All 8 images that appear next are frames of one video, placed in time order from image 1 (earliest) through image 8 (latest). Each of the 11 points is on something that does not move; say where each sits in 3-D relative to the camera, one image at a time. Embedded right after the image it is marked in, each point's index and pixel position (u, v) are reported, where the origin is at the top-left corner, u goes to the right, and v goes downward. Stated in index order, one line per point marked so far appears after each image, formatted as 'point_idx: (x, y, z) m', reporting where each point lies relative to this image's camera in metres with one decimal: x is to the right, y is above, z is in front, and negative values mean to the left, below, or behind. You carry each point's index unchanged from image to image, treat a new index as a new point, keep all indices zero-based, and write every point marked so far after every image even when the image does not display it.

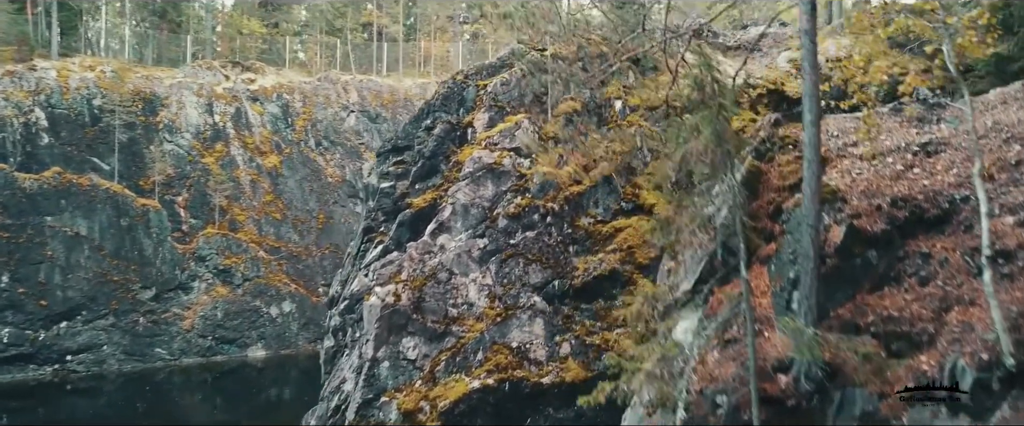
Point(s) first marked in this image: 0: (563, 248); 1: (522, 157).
0: (+1.0, -0.7, +14.1) m
1: (+0.3, +1.0, +14.9) m
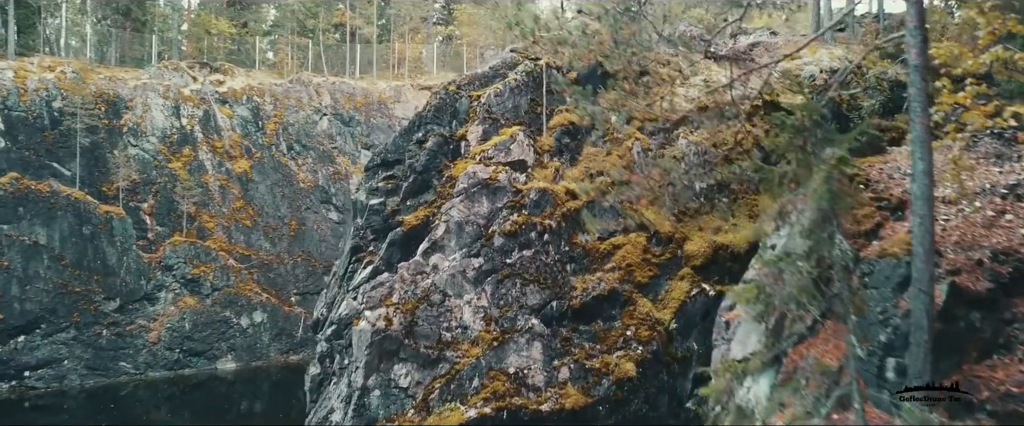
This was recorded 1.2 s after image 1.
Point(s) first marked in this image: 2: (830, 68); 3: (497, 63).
0: (+0.9, -1.0, +13.6) m
1: (+0.2, +0.7, +14.3) m
2: (+7.5, +3.4, +17.8) m
3: (-0.2, +3.2, +16.2) m
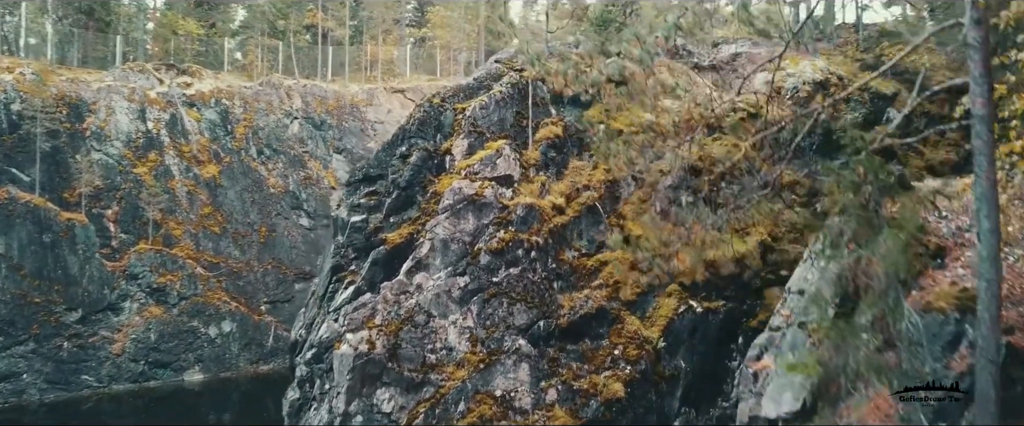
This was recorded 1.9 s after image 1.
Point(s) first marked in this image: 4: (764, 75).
0: (+0.6, -1.3, +13.2) m
1: (-0.1, +0.5, +13.9) m
2: (+7.1, +3.1, +17.7) m
3: (-0.6, +2.9, +15.8) m
4: (+6.1, +3.3, +18.3) m
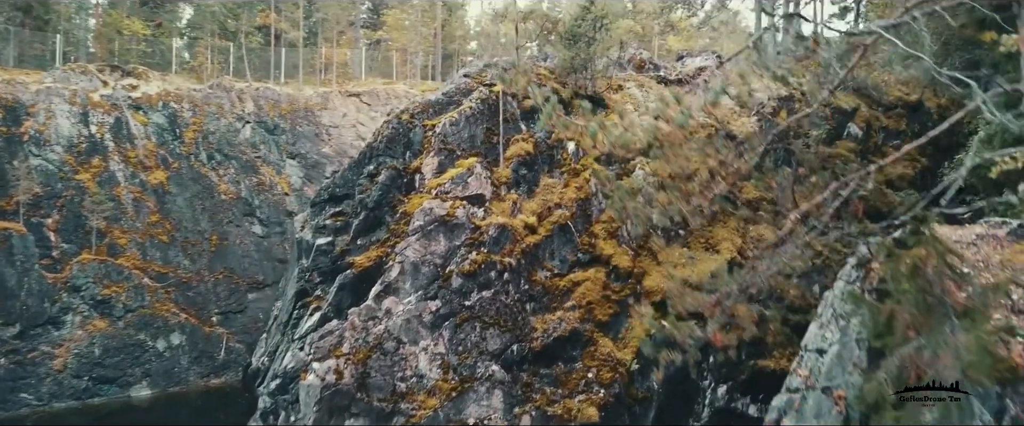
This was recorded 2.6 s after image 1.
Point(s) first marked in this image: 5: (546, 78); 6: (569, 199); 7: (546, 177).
0: (+0.1, -1.6, +12.9) m
1: (-0.6, +0.1, +13.6) m
2: (+6.3, +2.8, +17.8) m
3: (-1.3, +2.5, +15.4) m
4: (+5.3, +3.0, +18.3) m
5: (+0.8, +2.8, +15.8) m
6: (+1.1, +0.3, +14.0) m
7: (+0.7, +0.7, +14.4) m
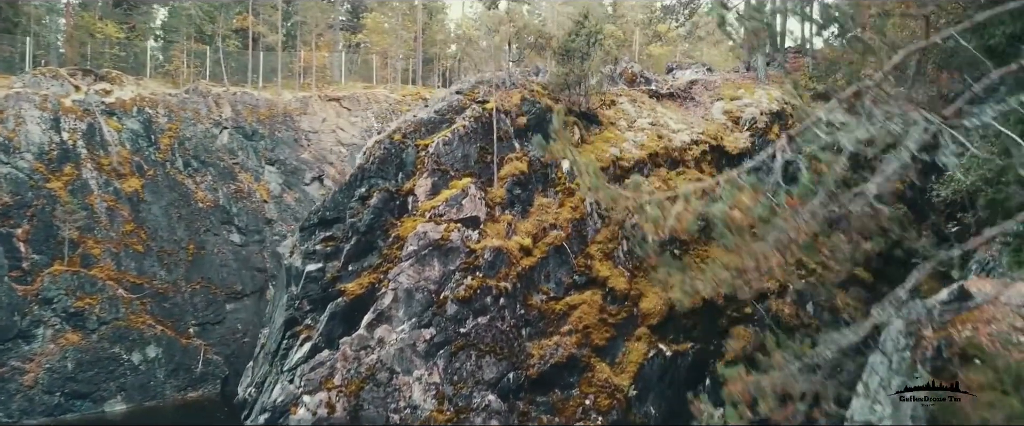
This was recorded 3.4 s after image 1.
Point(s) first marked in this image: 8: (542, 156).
0: (0.0, -2.0, +12.6) m
1: (-0.7, -0.3, +13.2) m
2: (+6.0, +2.4, +17.6) m
3: (-1.4, +2.2, +15.0) m
4: (+5.0, +2.6, +18.2) m
5: (+0.6, +2.4, +15.5) m
6: (+1.0, -0.1, +13.6) m
7: (+0.5, +0.3, +14.1) m
8: (+0.6, +1.1, +14.6) m
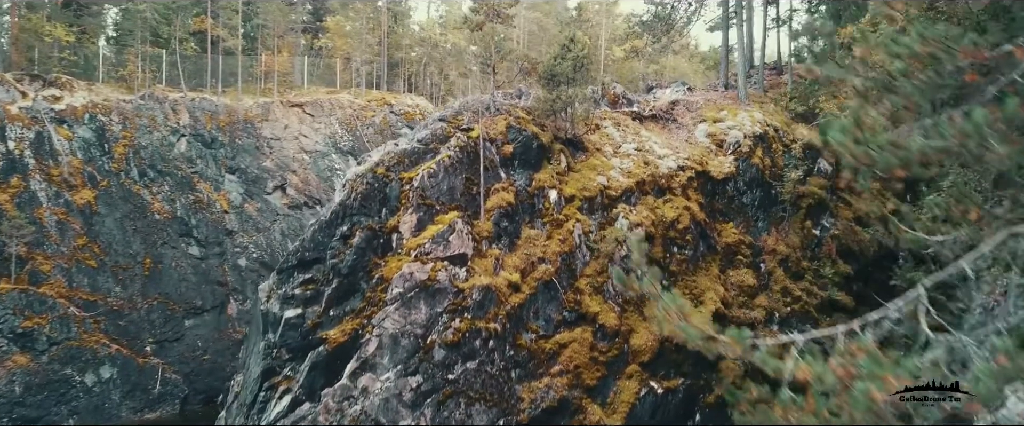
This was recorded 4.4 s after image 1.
0: (-0.1, -2.6, +12.0) m
1: (-1.0, -0.8, +12.6) m
2: (+5.6, +1.9, +17.4) m
3: (-1.7, +1.6, +14.4) m
4: (+4.5, +2.1, +17.9) m
5: (+0.2, +1.8, +15.0) m
6: (+0.7, -0.7, +13.1) m
7: (+0.3, -0.3, +13.6) m
8: (+0.3, +0.5, +14.1) m
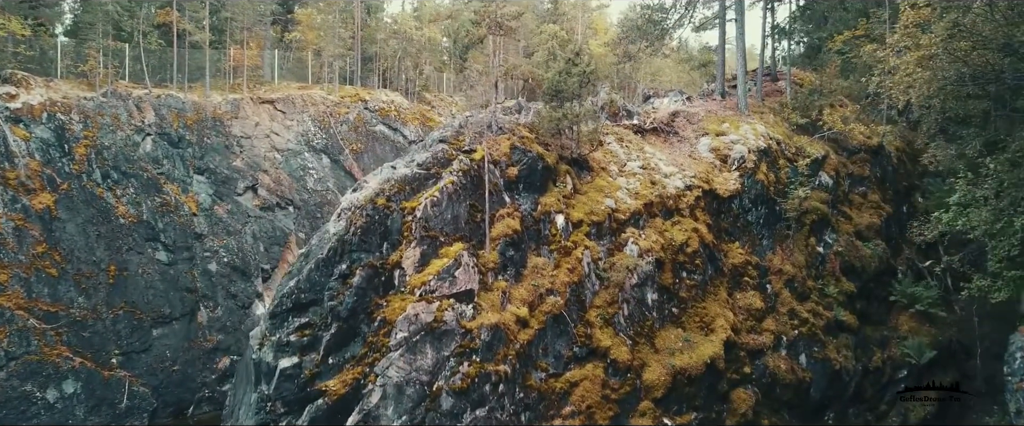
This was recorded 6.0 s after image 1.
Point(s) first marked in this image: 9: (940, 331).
0: (0.0, -3.0, +11.3) m
1: (-0.8, -1.3, +11.8) m
2: (+5.5, +1.5, +16.8) m
3: (-1.7, +1.2, +13.4) m
4: (+4.4, +1.7, +17.2) m
5: (+0.3, +1.4, +14.1) m
6: (+0.8, -1.1, +12.4) m
7: (+0.3, -0.7, +12.8) m
8: (+0.3, +0.1, +13.3) m
9: (+9.8, -2.7, +17.3) m
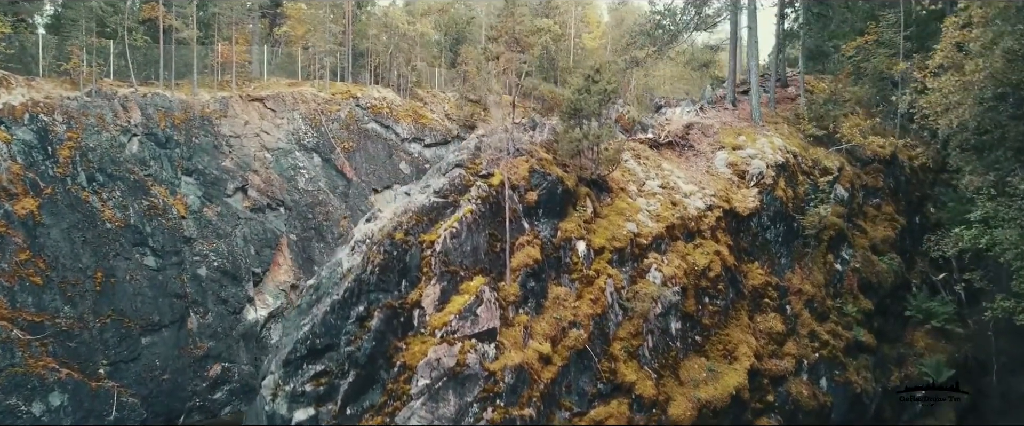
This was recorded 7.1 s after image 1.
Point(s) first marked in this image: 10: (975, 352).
0: (+0.3, -3.5, +10.7) m
1: (-0.5, -1.7, +11.2) m
2: (+5.7, +1.1, +16.3) m
3: (-1.4, +0.7, +12.8) m
4: (+4.6, +1.3, +16.7) m
5: (+0.5, +1.0, +13.5) m
6: (+1.1, -1.6, +11.8) m
7: (+0.7, -1.2, +12.2) m
8: (+0.6, -0.4, +12.7) m
9: (+10.0, -3.0, +16.9) m
10: (+10.5, -3.2, +17.1) m
